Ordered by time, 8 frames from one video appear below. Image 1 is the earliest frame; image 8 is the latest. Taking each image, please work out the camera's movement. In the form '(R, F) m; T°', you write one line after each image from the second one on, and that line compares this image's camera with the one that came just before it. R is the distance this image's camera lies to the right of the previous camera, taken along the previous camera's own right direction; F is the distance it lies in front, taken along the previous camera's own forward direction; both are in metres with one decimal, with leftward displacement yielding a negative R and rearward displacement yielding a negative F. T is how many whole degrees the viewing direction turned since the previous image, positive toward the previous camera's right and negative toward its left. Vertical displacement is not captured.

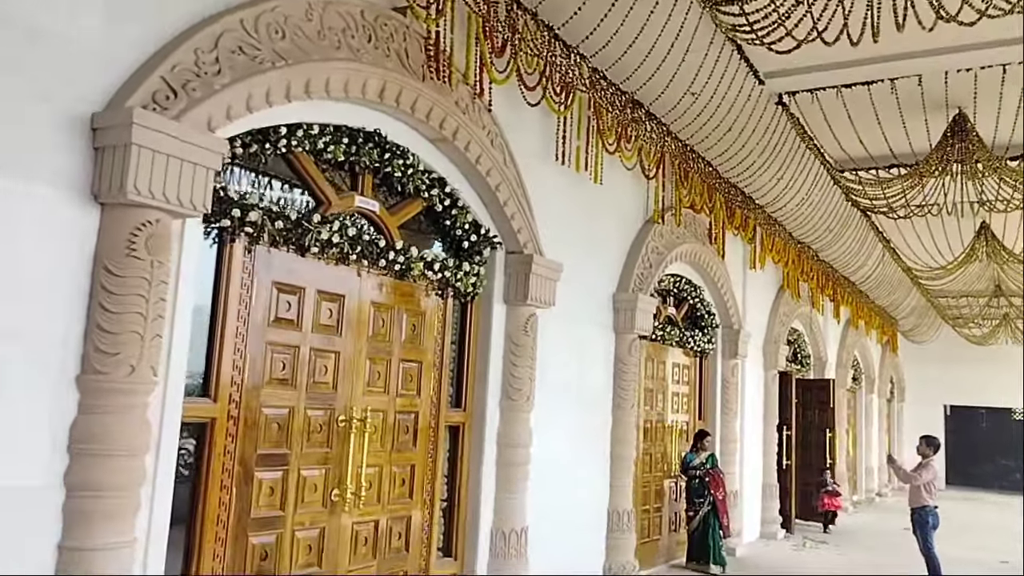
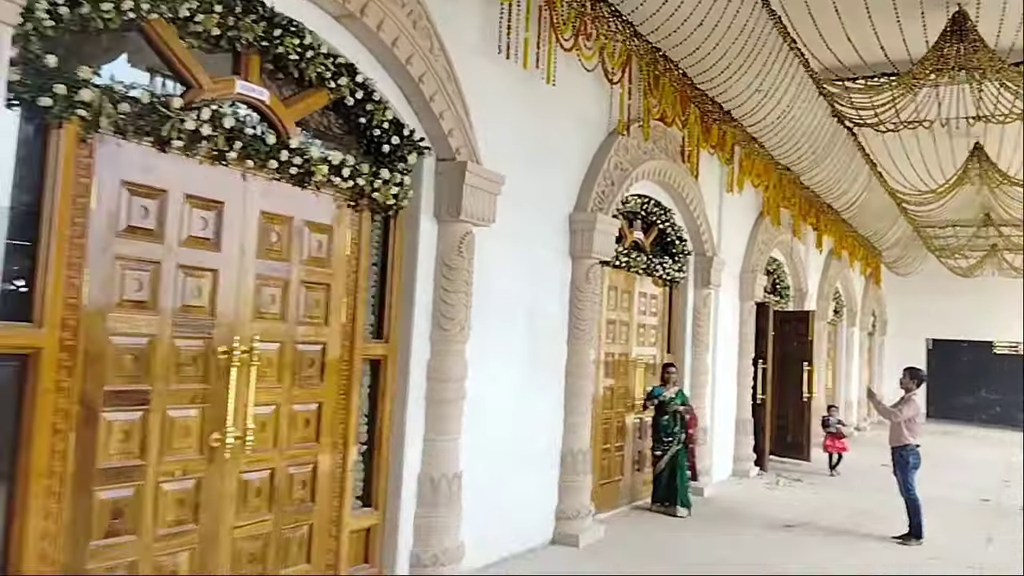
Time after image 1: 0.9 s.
(+0.2, +0.6) m; +1°
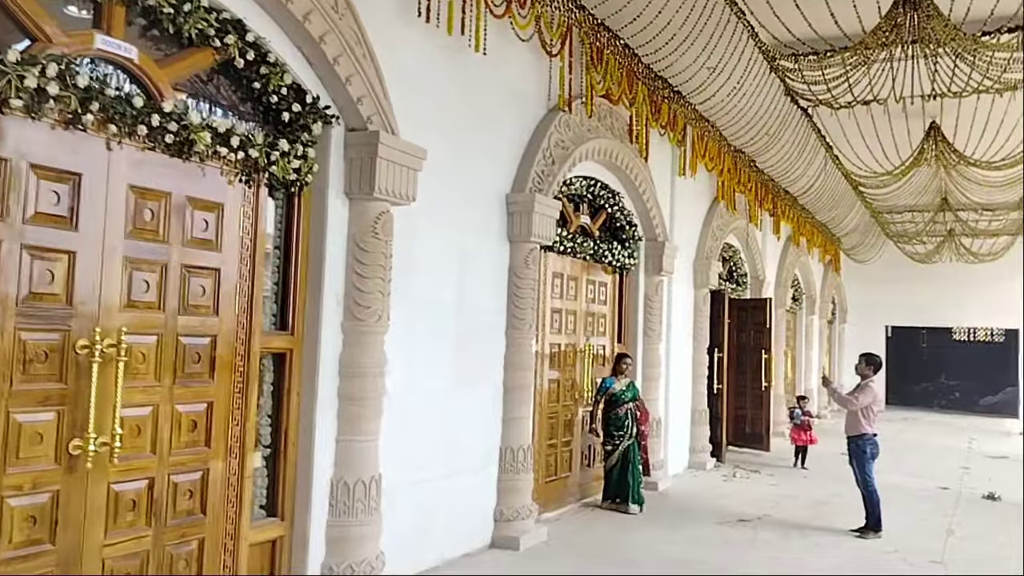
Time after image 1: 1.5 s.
(+0.2, +0.3) m; +2°
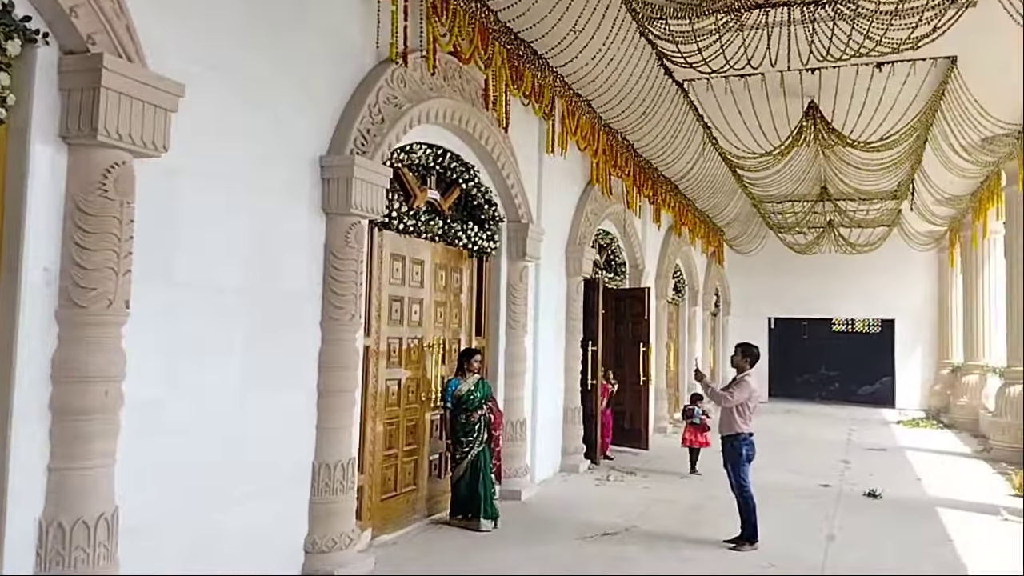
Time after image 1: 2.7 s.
(+0.4, +0.7) m; +7°
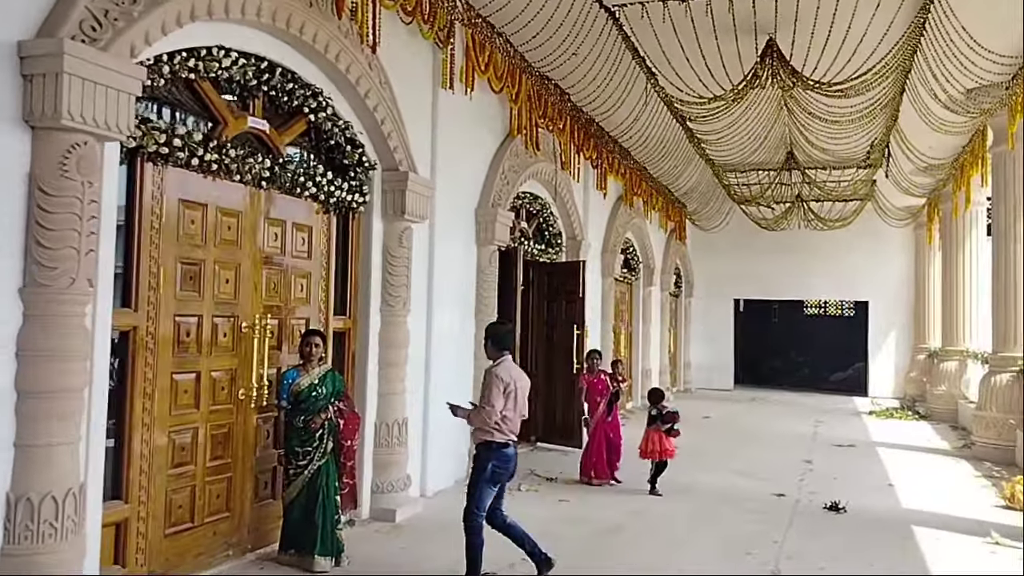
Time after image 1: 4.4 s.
(+0.6, +1.2) m; +1°
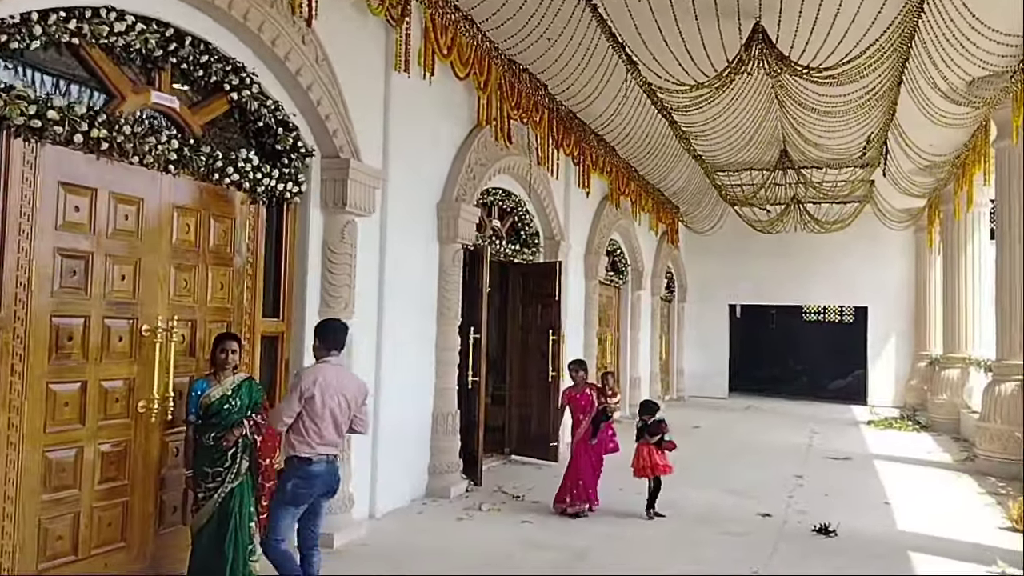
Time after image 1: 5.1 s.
(+0.2, +0.5) m; 0°
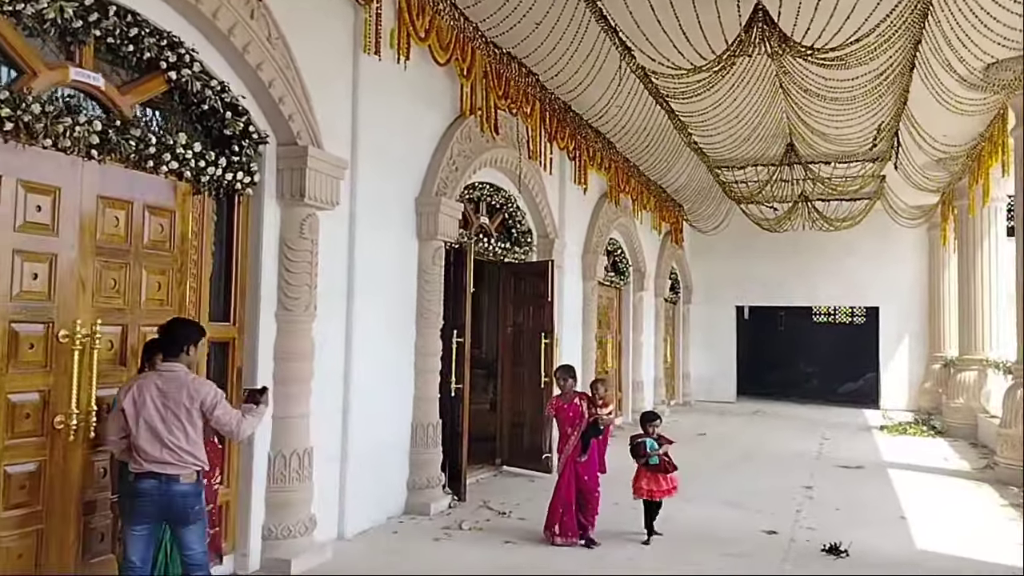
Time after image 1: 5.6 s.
(+0.1, +0.4) m; -1°
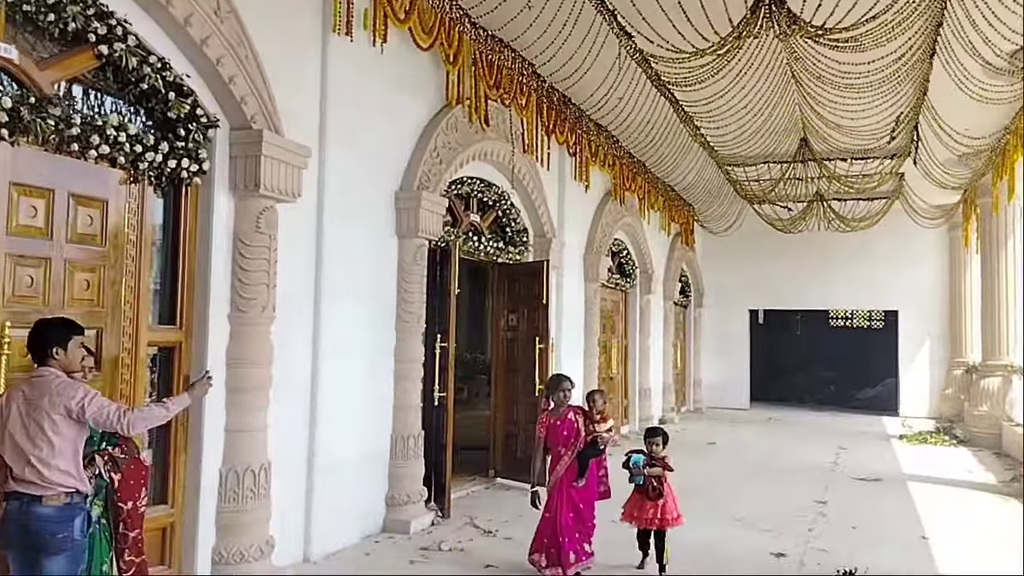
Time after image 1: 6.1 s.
(+0.2, +0.4) m; -1°
